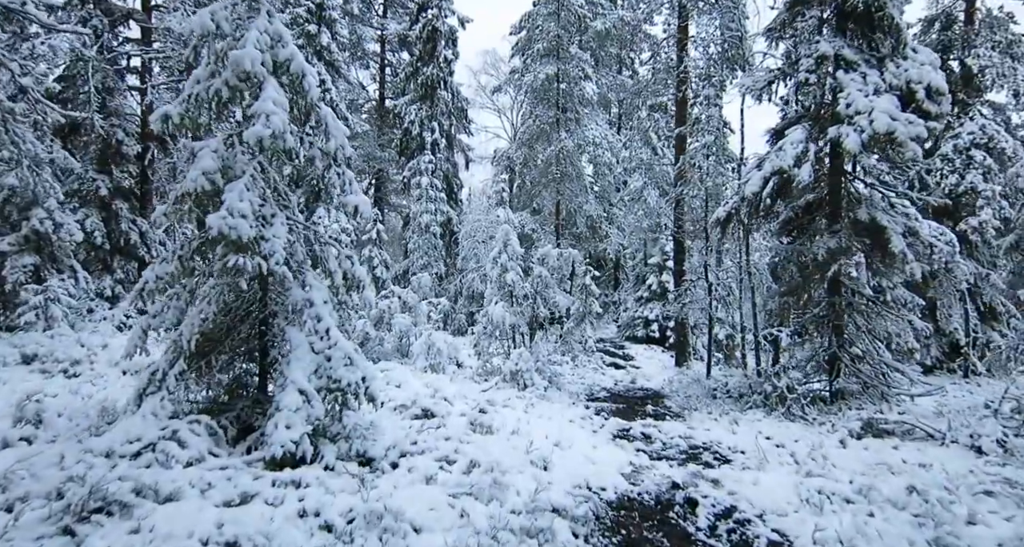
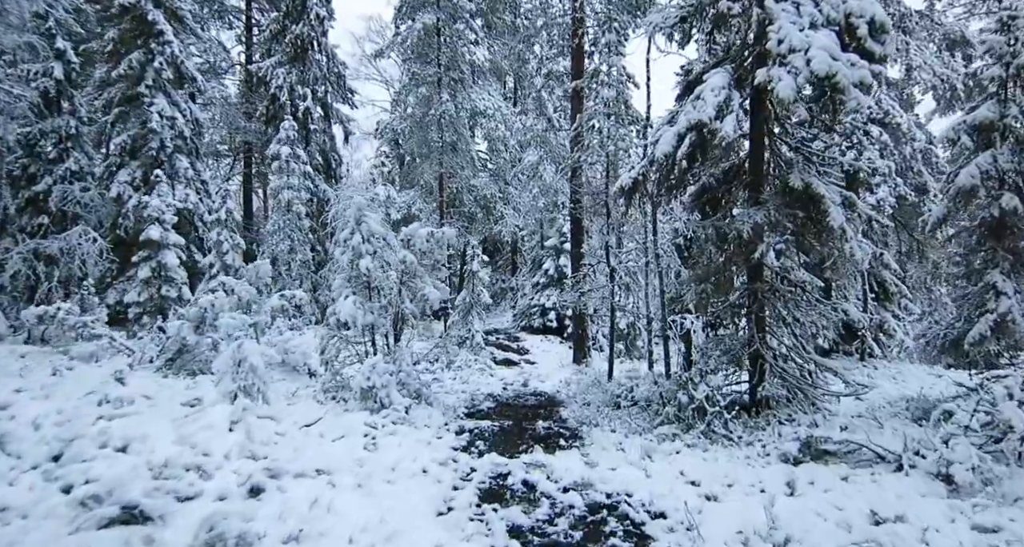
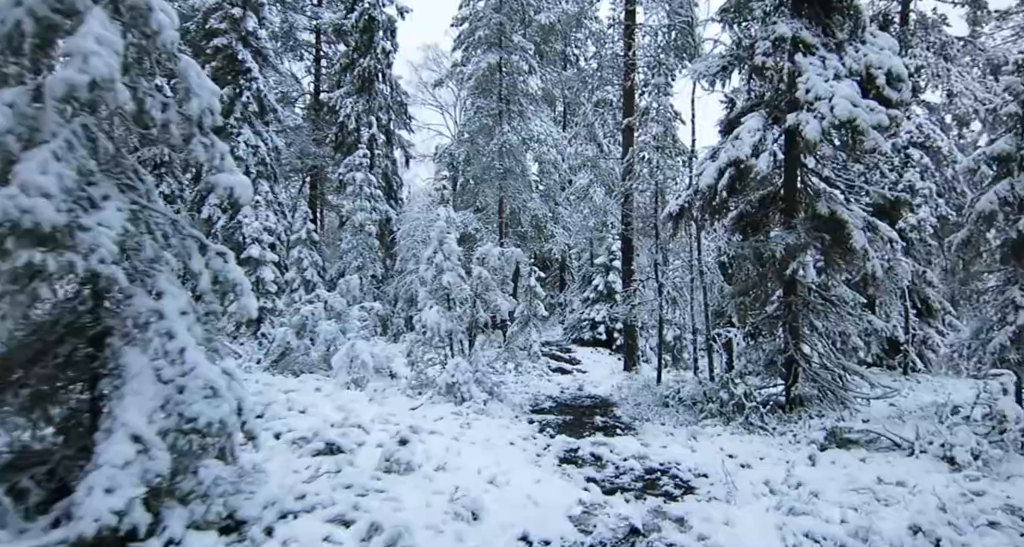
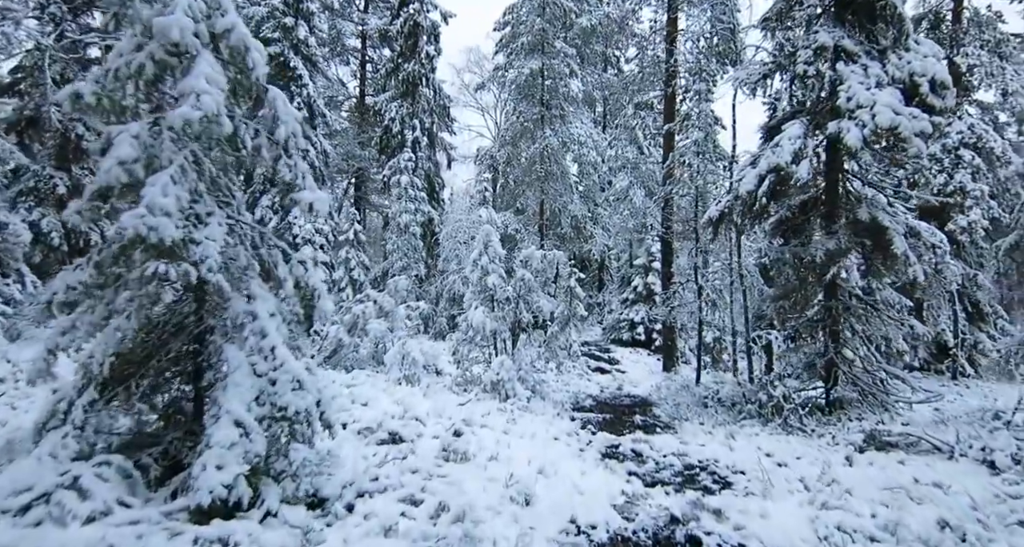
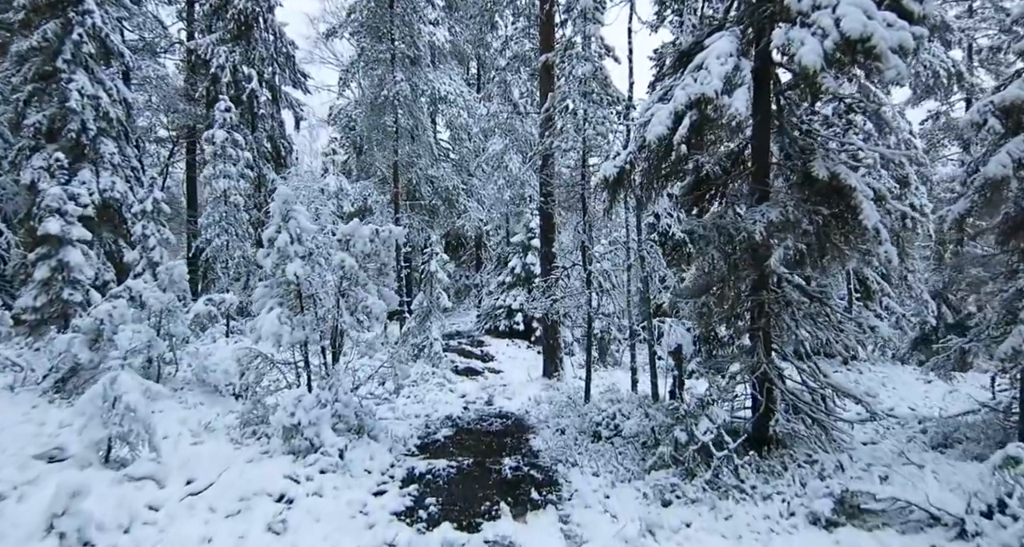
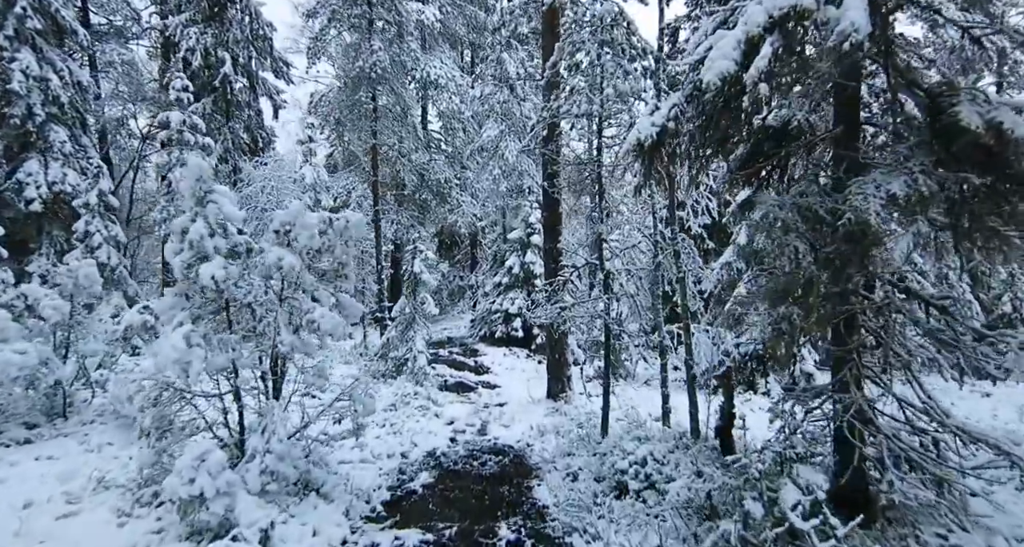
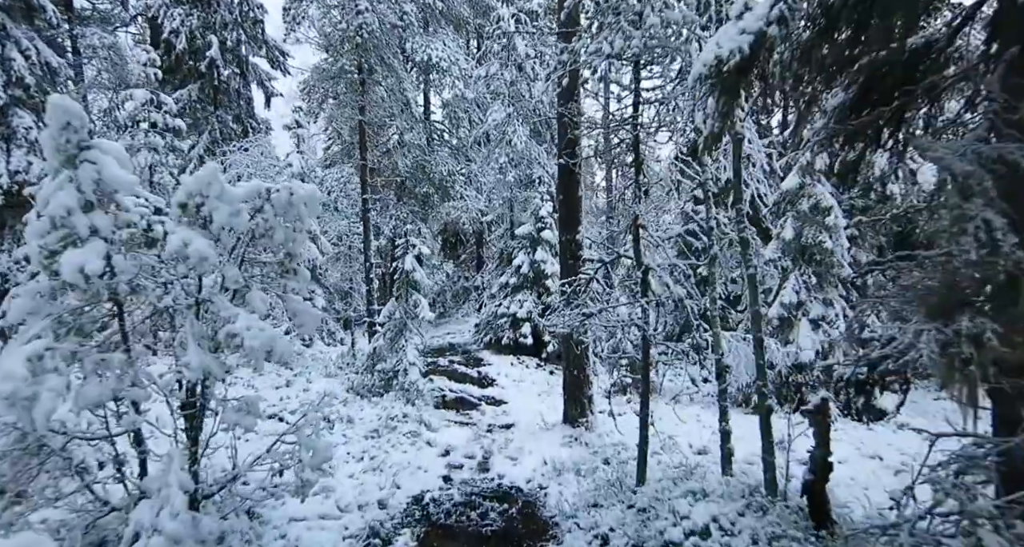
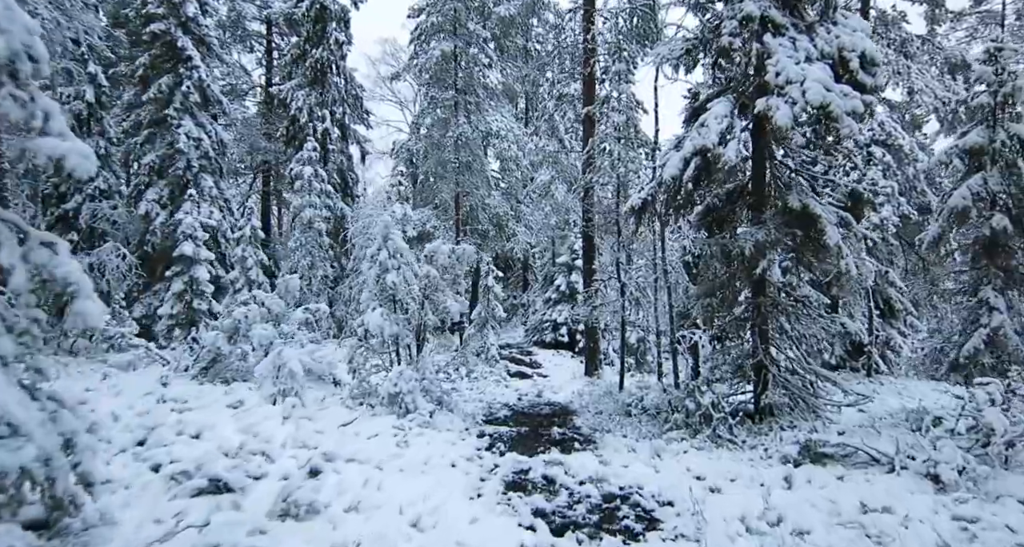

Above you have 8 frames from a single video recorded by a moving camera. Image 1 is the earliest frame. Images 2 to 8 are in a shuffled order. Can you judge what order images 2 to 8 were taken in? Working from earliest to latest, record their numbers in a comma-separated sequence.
4, 3, 8, 2, 5, 6, 7
